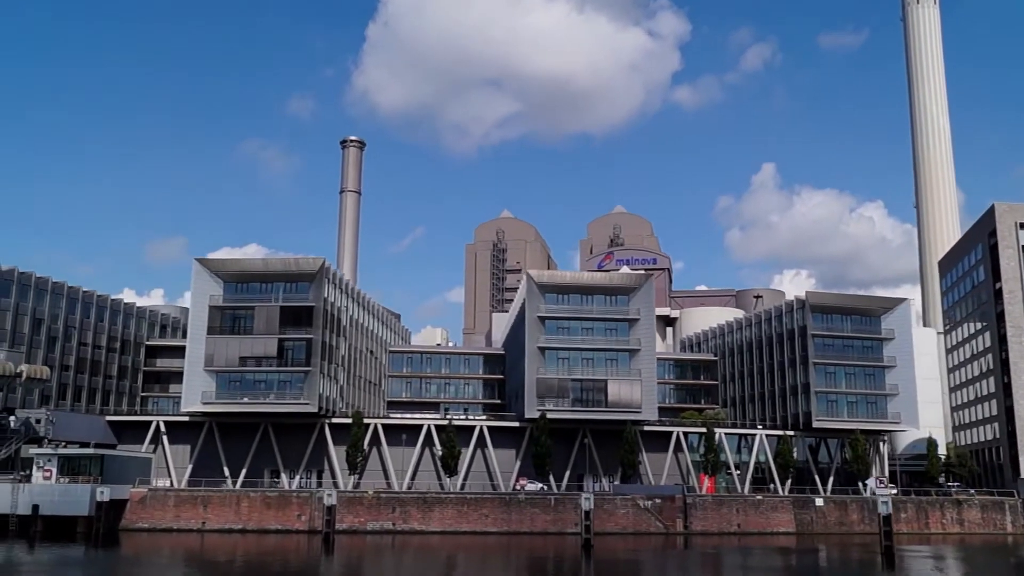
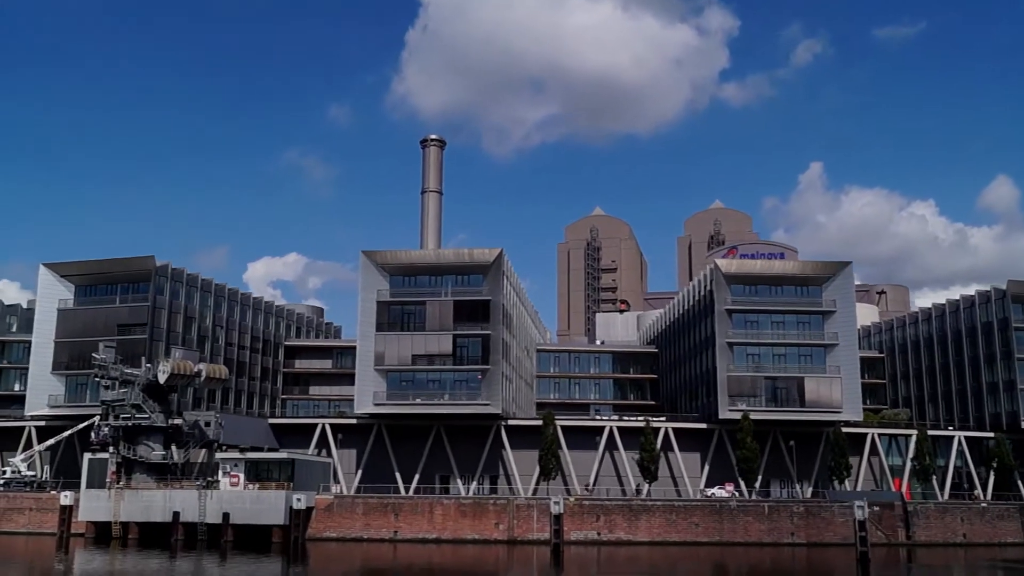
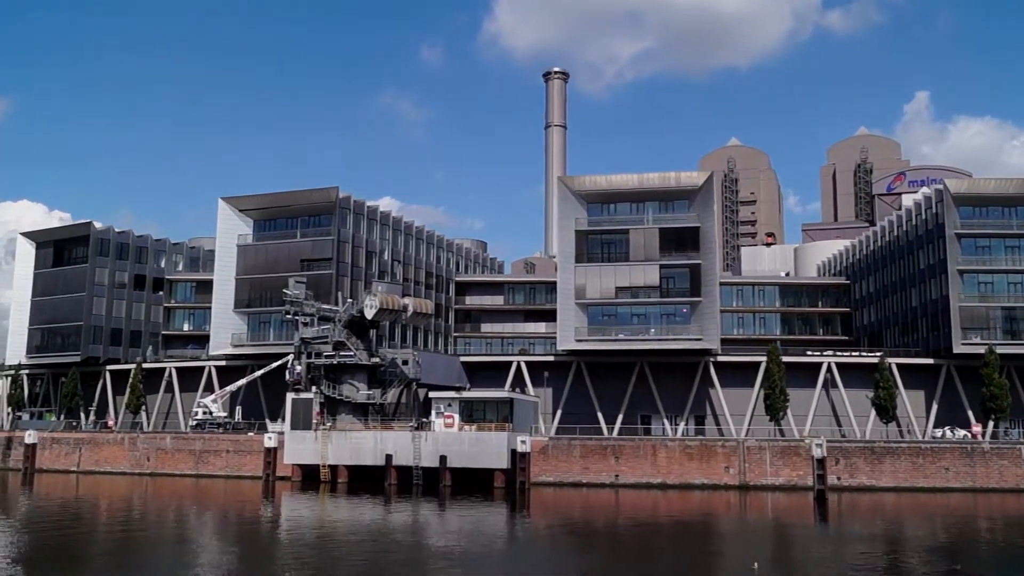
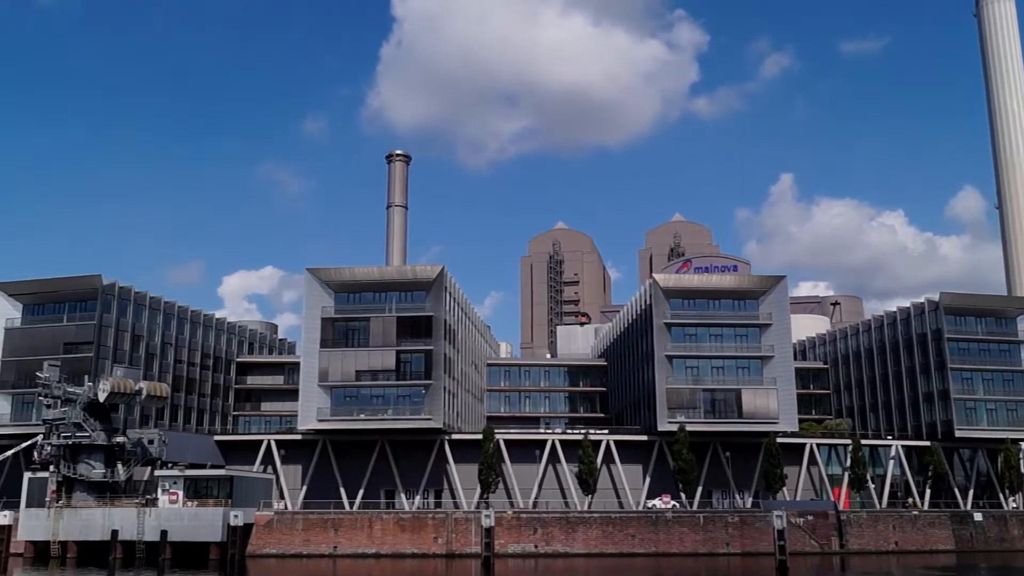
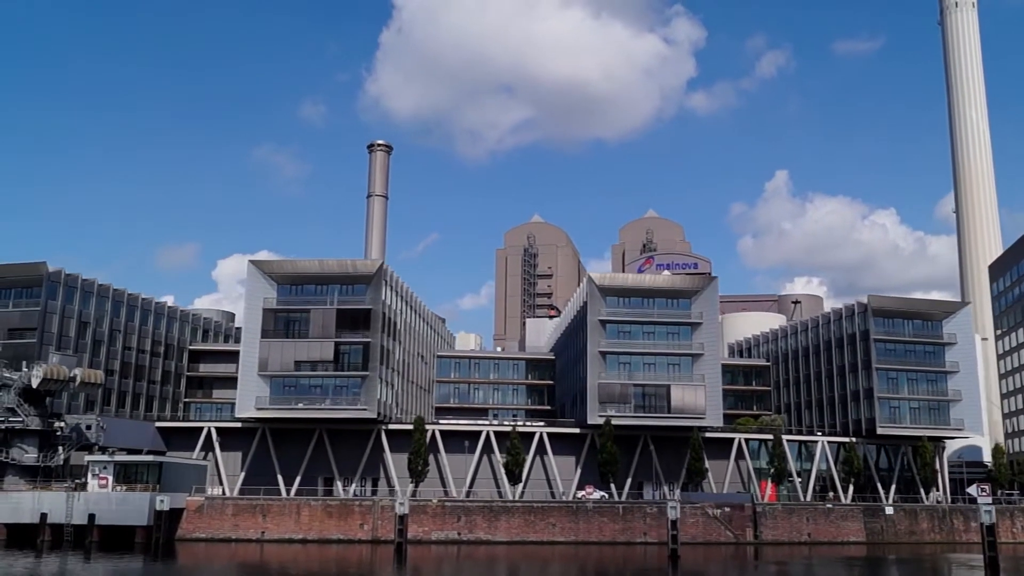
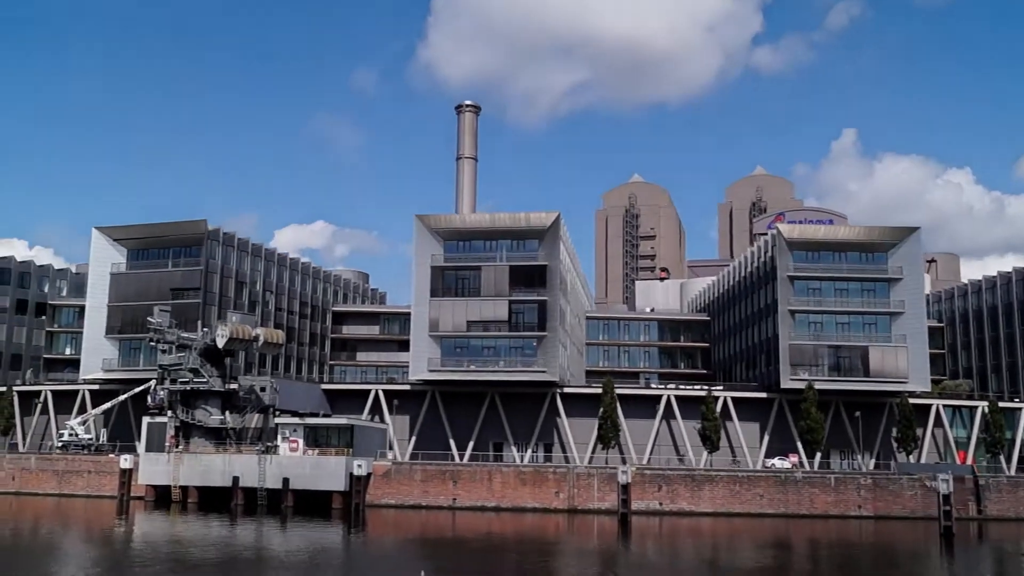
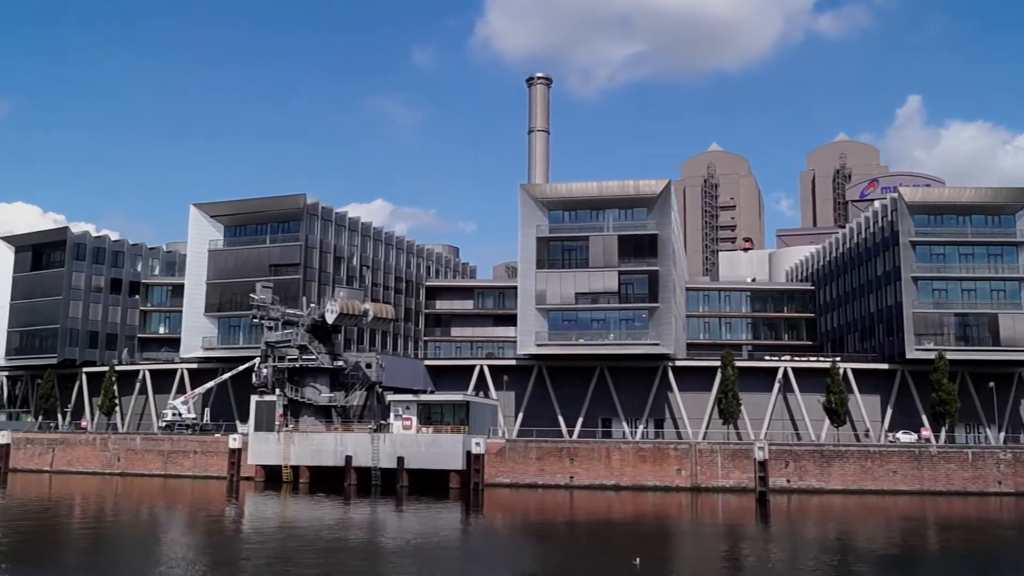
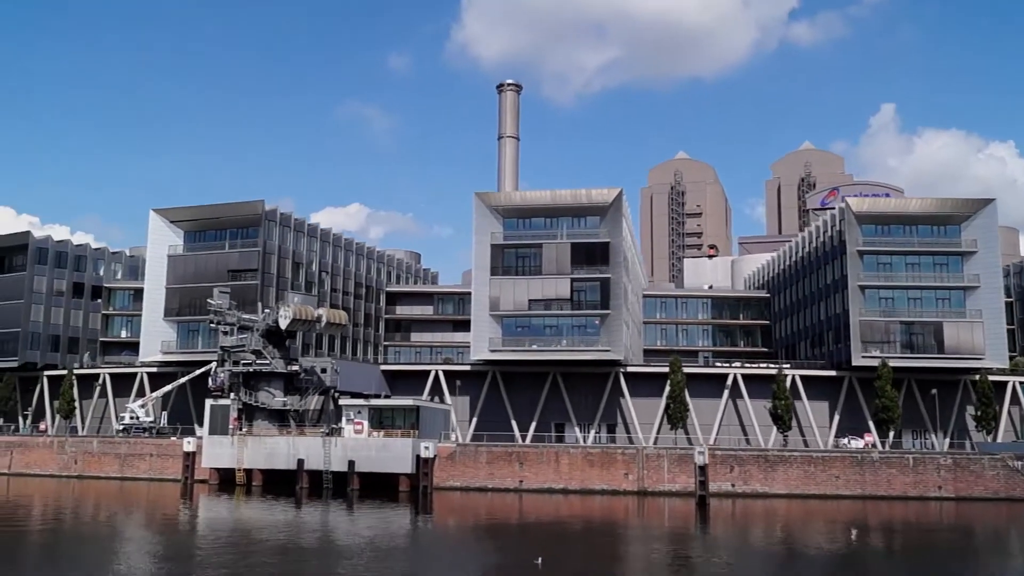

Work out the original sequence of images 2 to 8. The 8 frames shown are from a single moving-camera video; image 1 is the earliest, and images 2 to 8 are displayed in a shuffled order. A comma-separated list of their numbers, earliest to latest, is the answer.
5, 4, 2, 6, 8, 7, 3
